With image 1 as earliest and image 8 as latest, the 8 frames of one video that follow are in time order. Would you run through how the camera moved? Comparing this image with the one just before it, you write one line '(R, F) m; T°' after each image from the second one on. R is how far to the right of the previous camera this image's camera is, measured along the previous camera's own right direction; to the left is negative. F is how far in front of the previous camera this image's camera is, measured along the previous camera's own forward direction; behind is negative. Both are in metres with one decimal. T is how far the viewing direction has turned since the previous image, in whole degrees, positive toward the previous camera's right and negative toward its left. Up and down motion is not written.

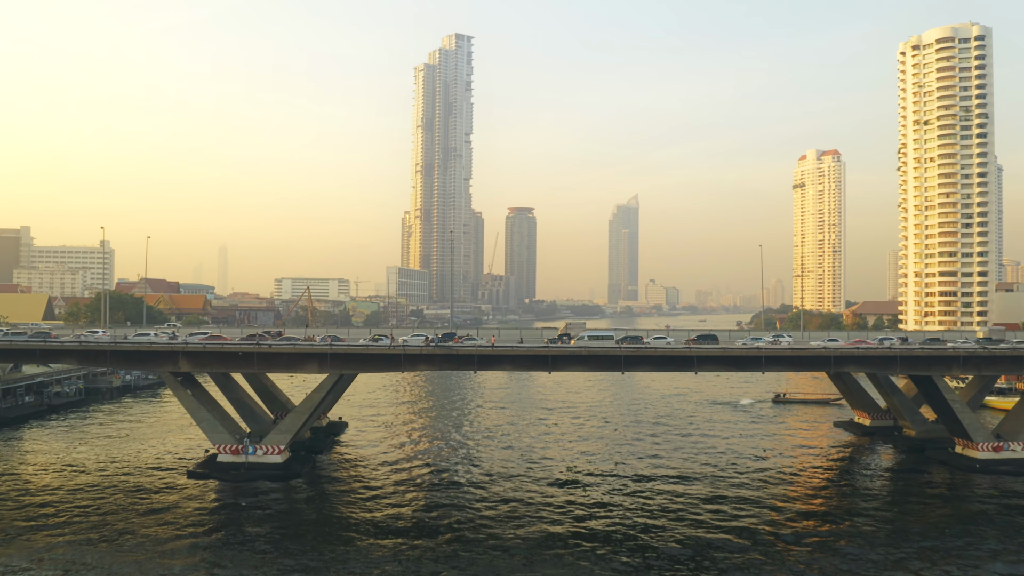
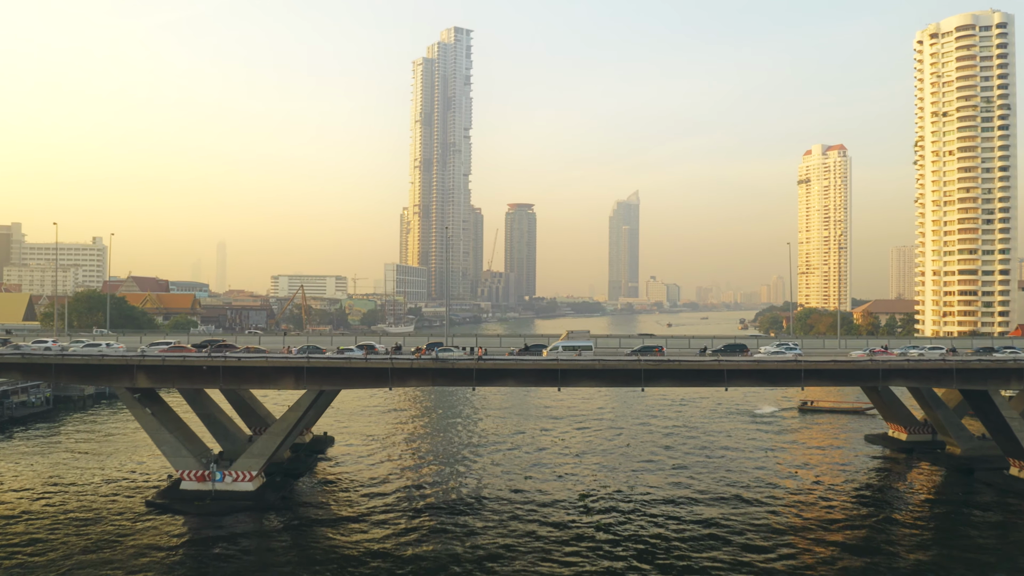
(-0.2, +3.5) m; 0°
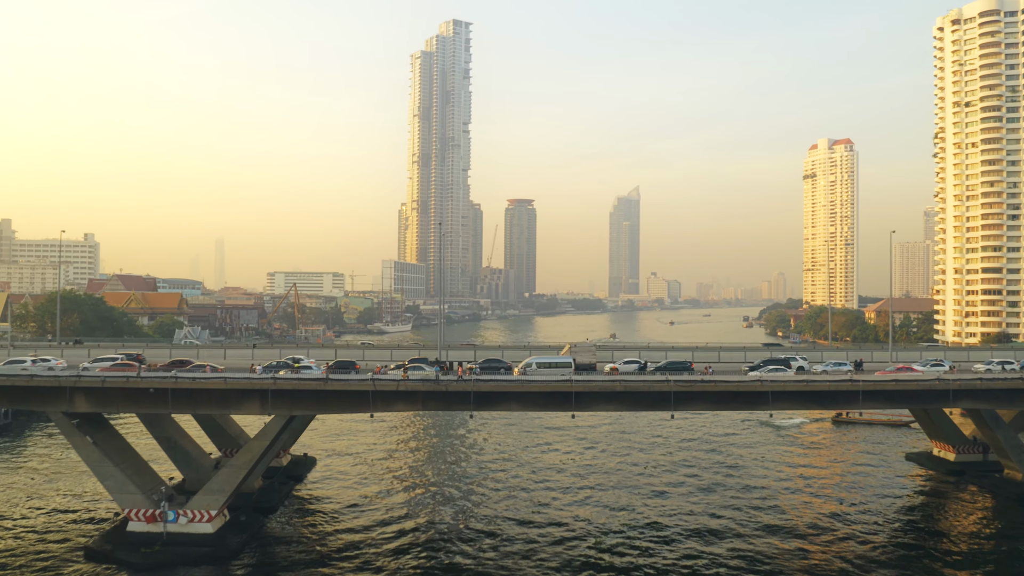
(-0.2, +3.8) m; 0°
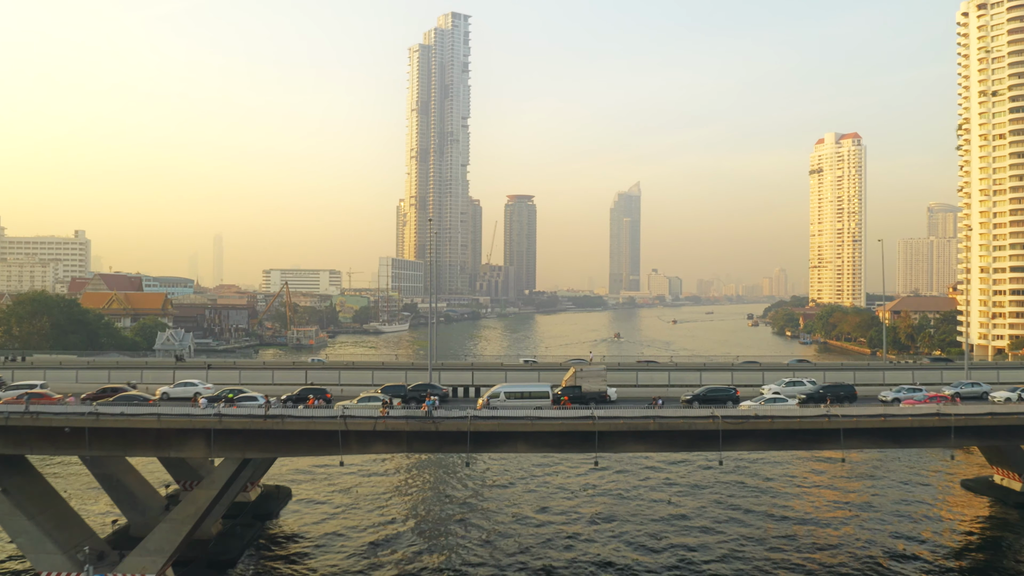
(-0.2, +4.1) m; 0°
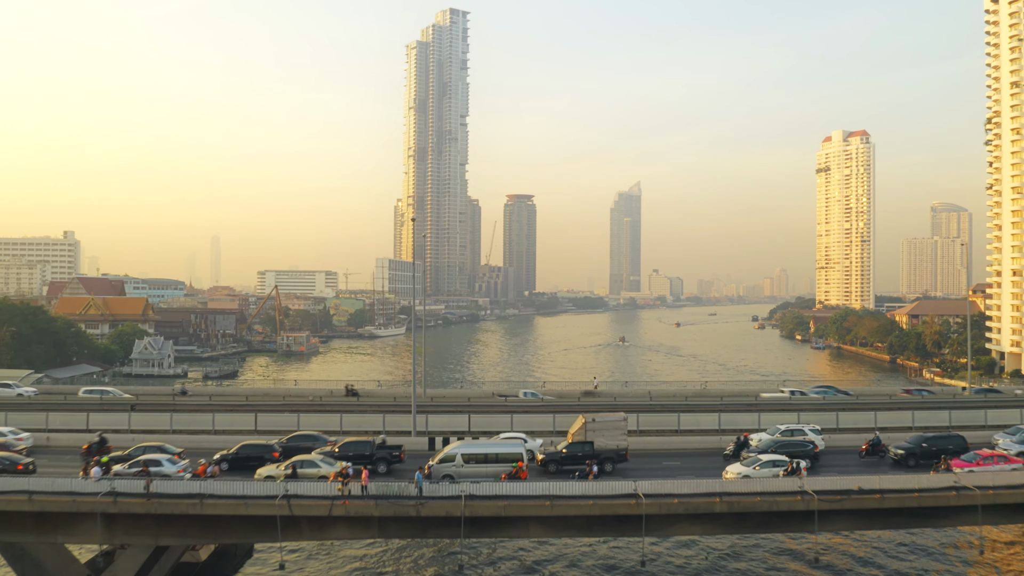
(-0.2, +4.6) m; 0°
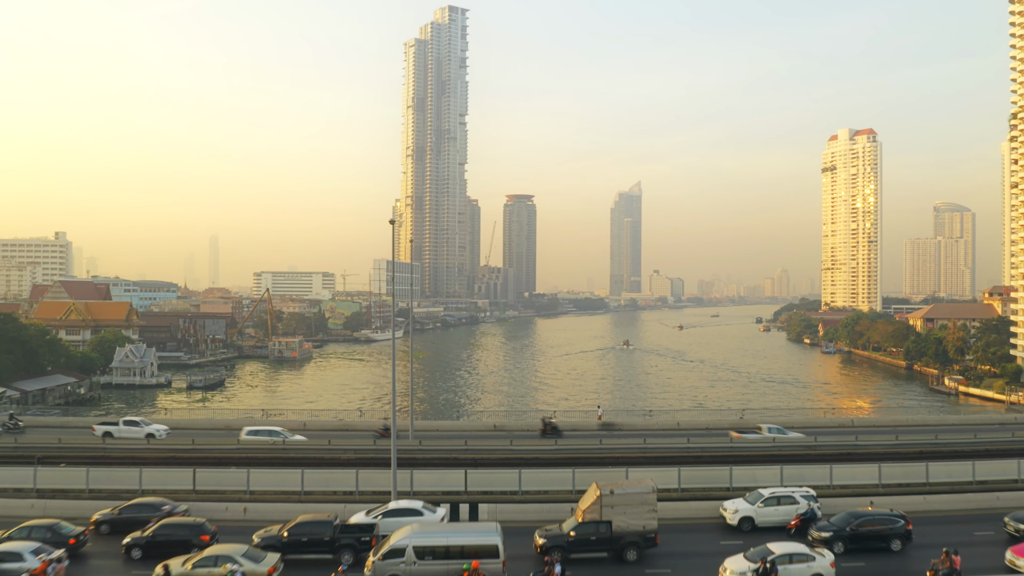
(-0.2, +3.5) m; 0°
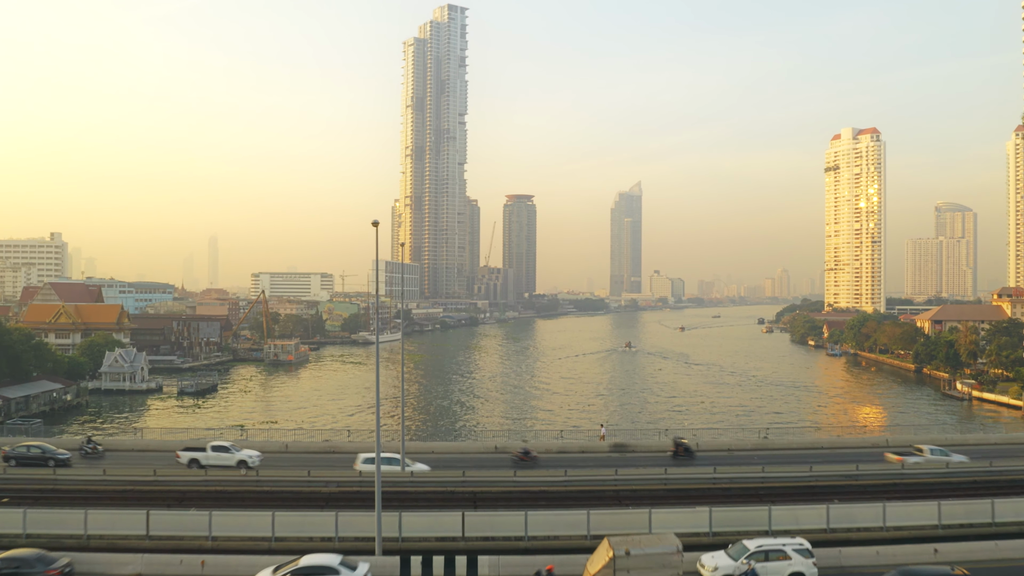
(-0.1, +1.8) m; 0°
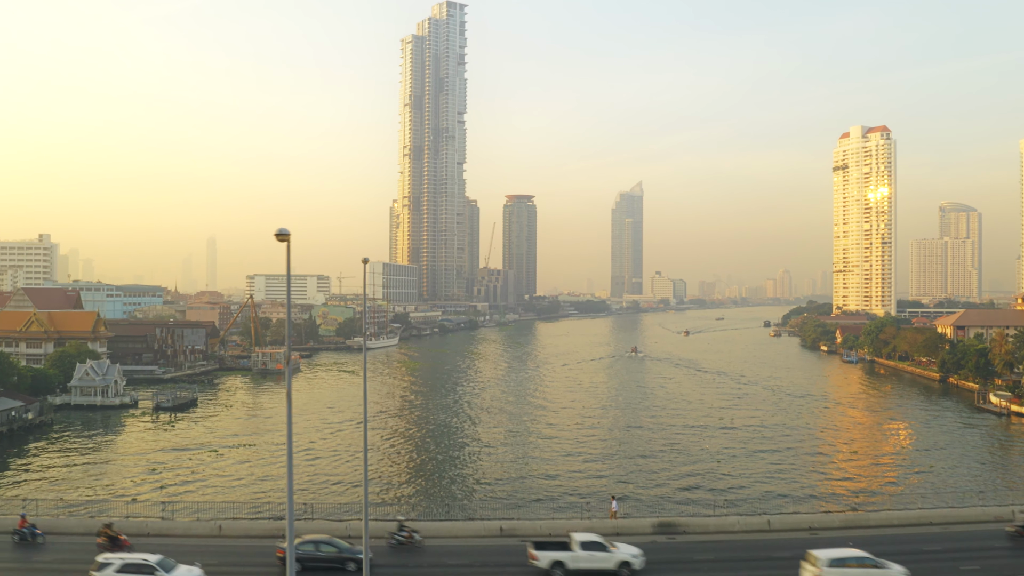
(-0.2, +4.6) m; 0°
